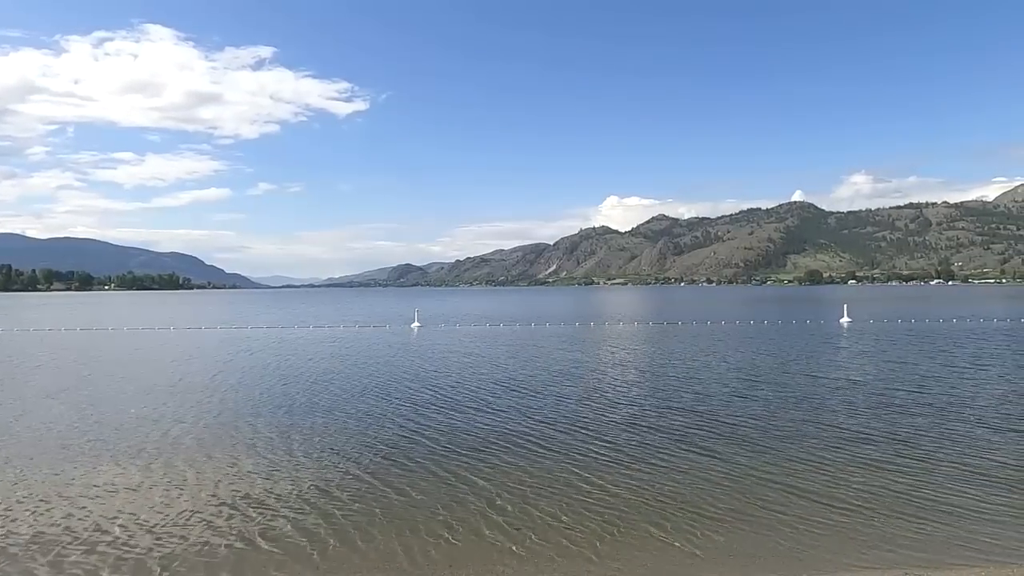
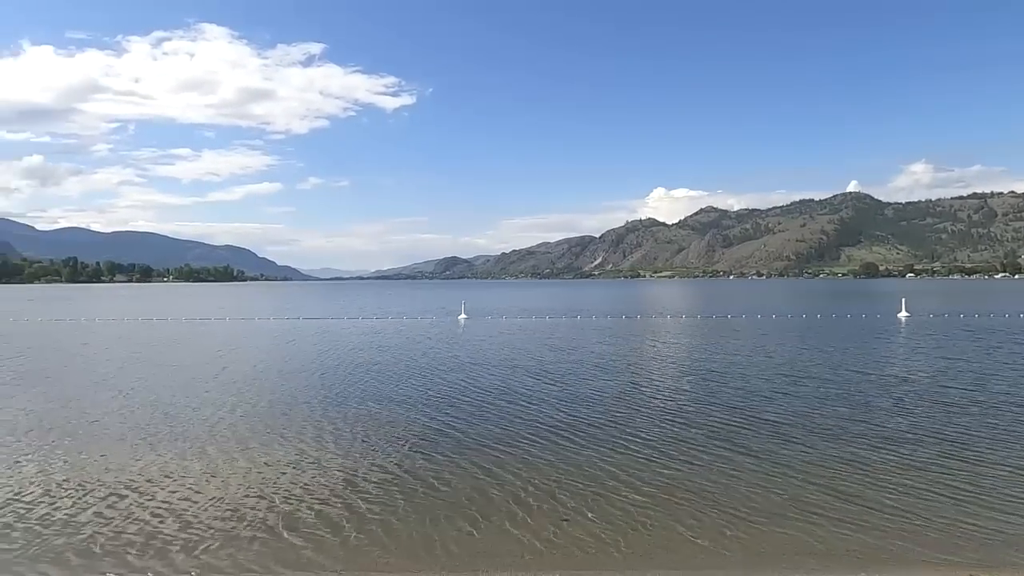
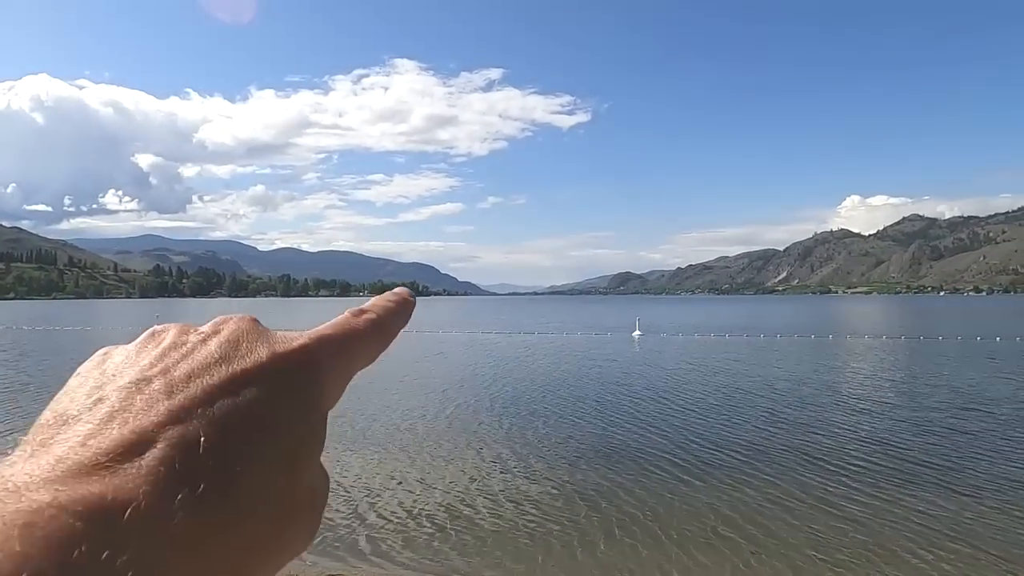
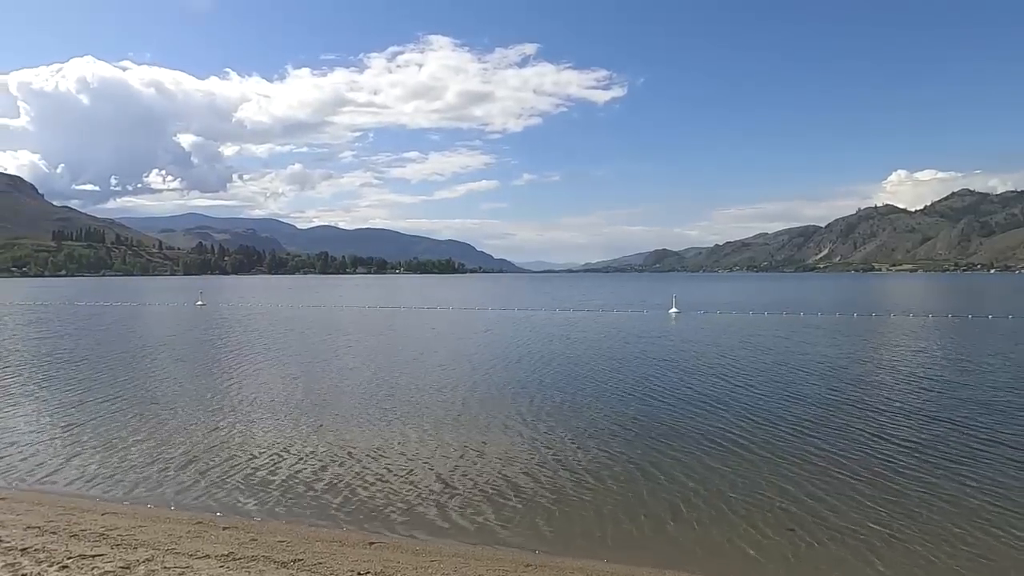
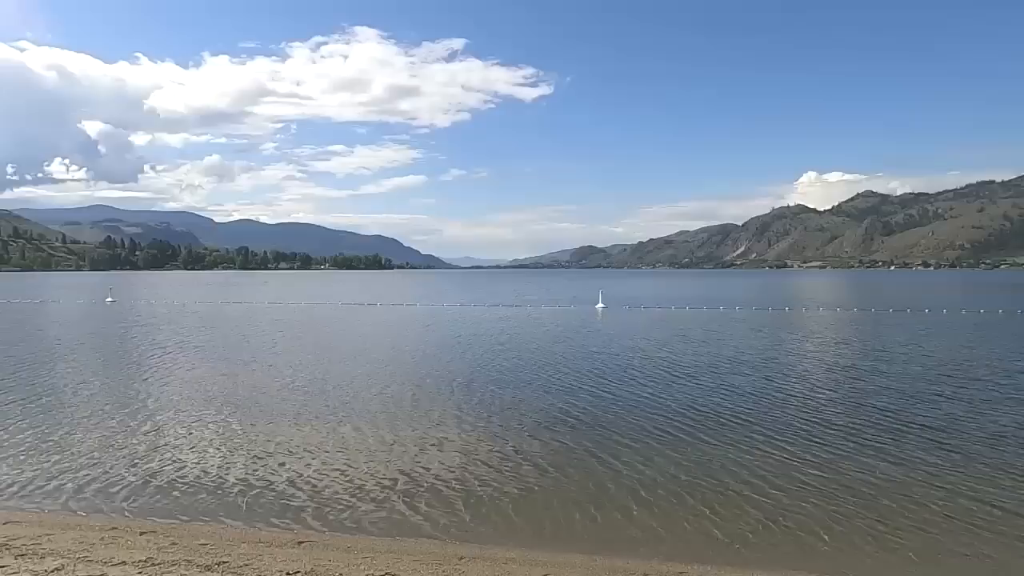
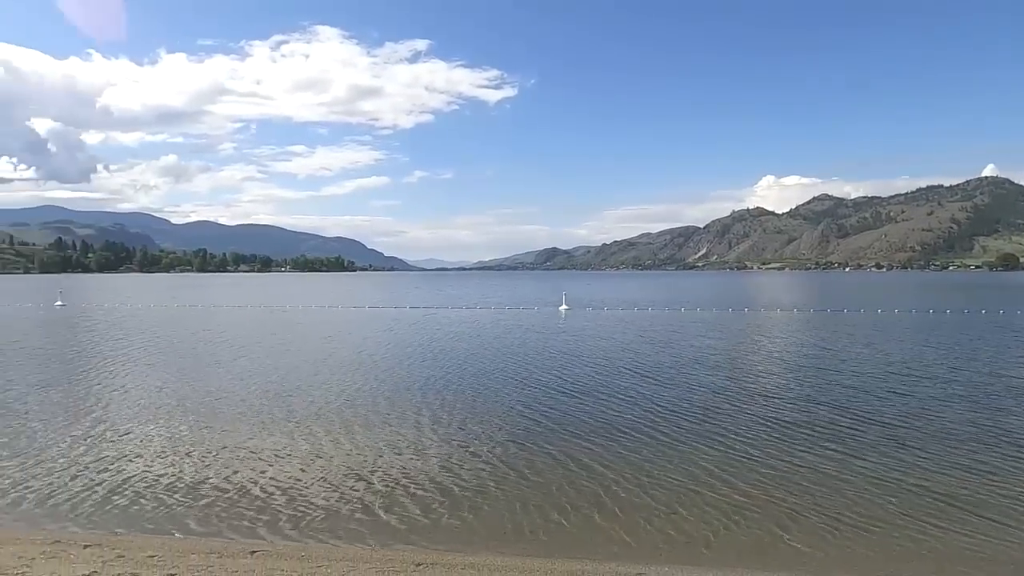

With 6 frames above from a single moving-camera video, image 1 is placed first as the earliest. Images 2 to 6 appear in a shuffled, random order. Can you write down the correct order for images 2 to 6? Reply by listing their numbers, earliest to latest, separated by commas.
2, 6, 5, 4, 3
